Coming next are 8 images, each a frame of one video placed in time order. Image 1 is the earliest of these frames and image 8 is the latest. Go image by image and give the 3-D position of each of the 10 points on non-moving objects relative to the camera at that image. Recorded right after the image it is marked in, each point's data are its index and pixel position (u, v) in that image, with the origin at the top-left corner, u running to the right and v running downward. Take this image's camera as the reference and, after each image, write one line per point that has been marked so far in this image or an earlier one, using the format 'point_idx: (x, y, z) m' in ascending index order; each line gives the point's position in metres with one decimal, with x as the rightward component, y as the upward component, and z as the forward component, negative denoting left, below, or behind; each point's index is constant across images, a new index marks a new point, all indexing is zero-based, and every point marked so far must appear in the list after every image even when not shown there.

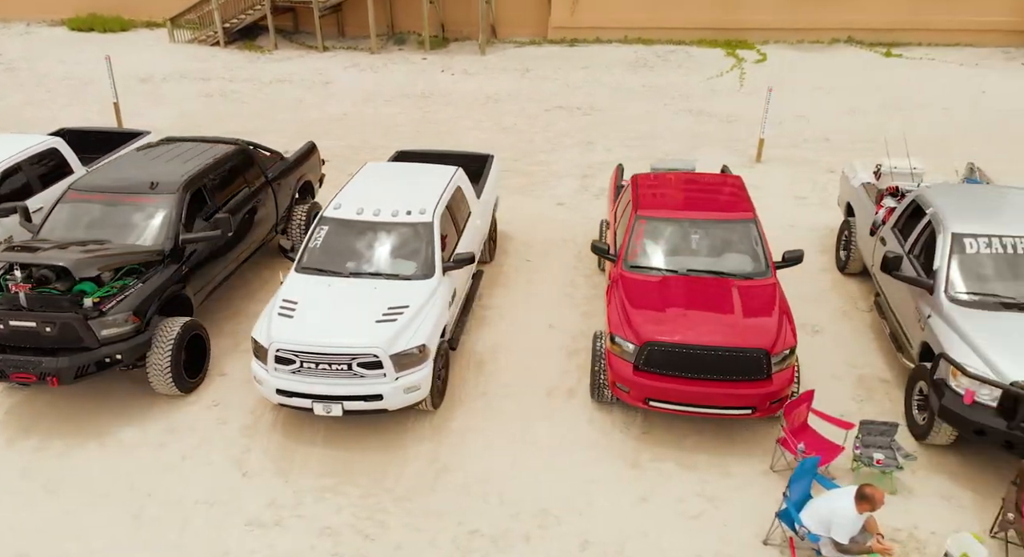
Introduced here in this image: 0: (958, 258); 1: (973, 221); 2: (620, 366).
0: (+4.0, +0.2, +6.2) m
1: (+4.3, +0.5, +6.5) m
2: (+1.0, -0.8, +6.0) m
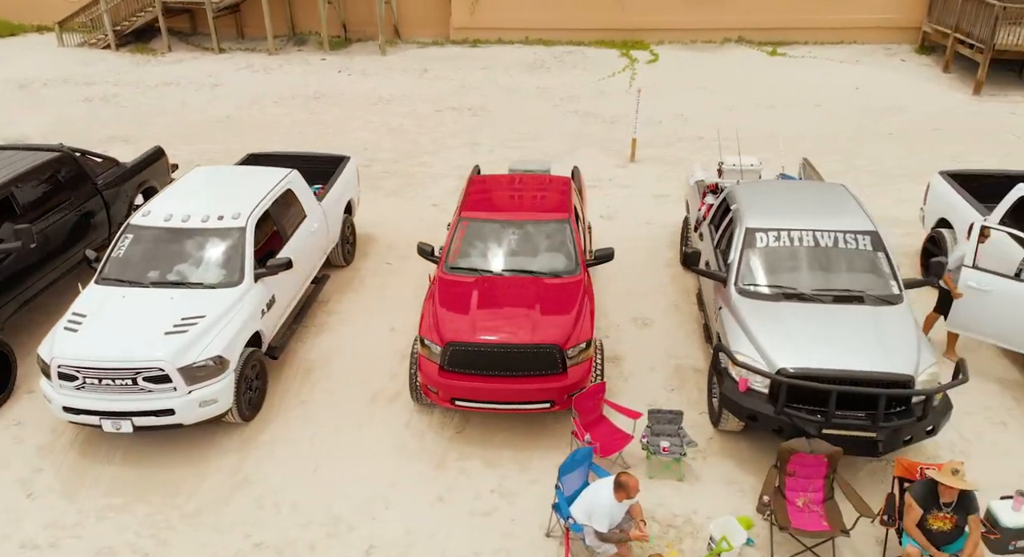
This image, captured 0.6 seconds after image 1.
0: (+2.2, +0.3, +6.5) m
1: (+2.5, +0.6, +6.7) m
2: (-0.8, -0.8, +6.0) m
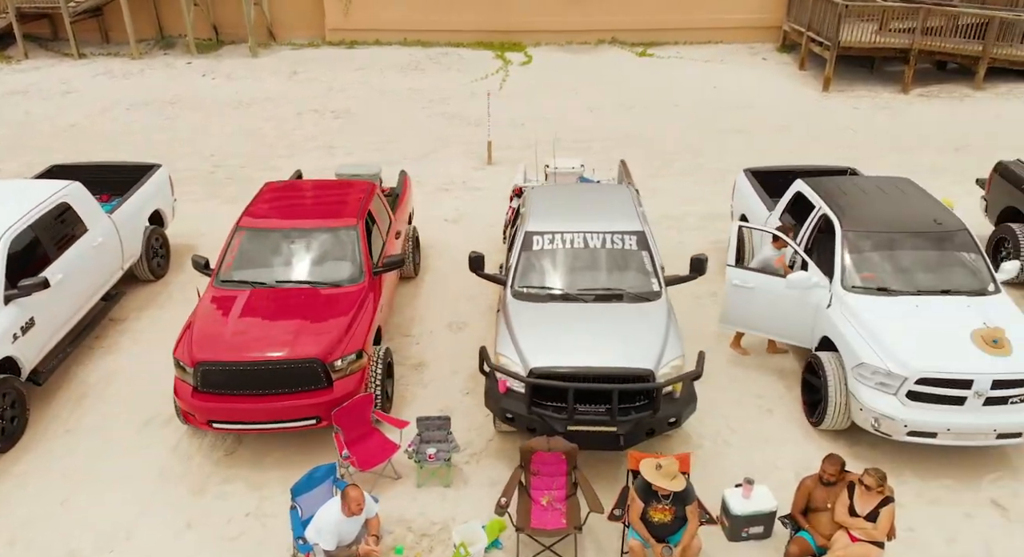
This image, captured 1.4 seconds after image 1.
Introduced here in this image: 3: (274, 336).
0: (+0.1, +0.2, +6.5) m
1: (+0.4, +0.6, +6.8) m
2: (-2.8, -0.9, +5.8) m
3: (-2.0, -0.5, +5.9) m
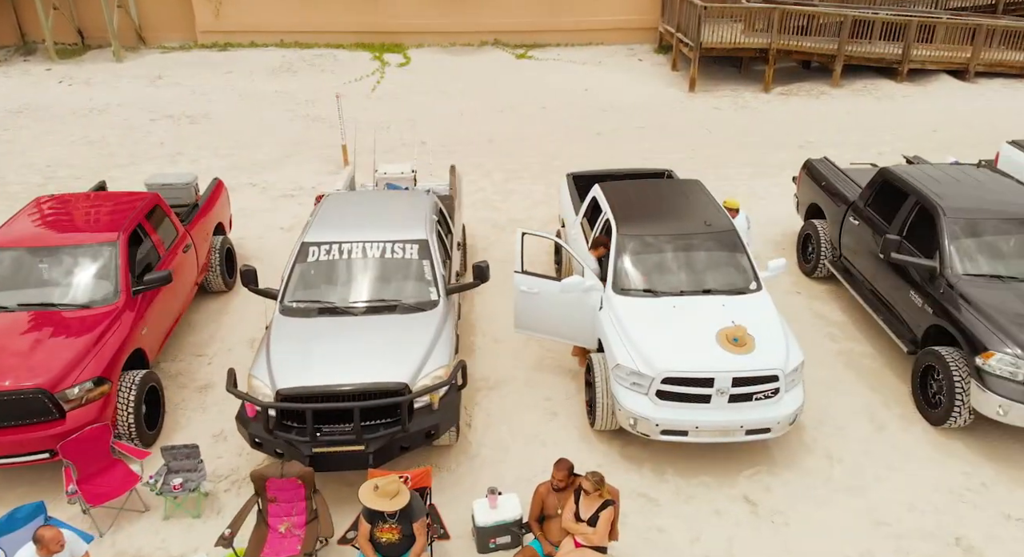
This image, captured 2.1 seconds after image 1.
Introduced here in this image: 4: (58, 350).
0: (-2.0, +0.1, +6.3) m
1: (-1.8, +0.5, +6.6) m
2: (-4.8, -1.2, +5.3) m
3: (-4.0, -0.7, +5.5) m
4: (-3.6, -0.6, +5.7) m
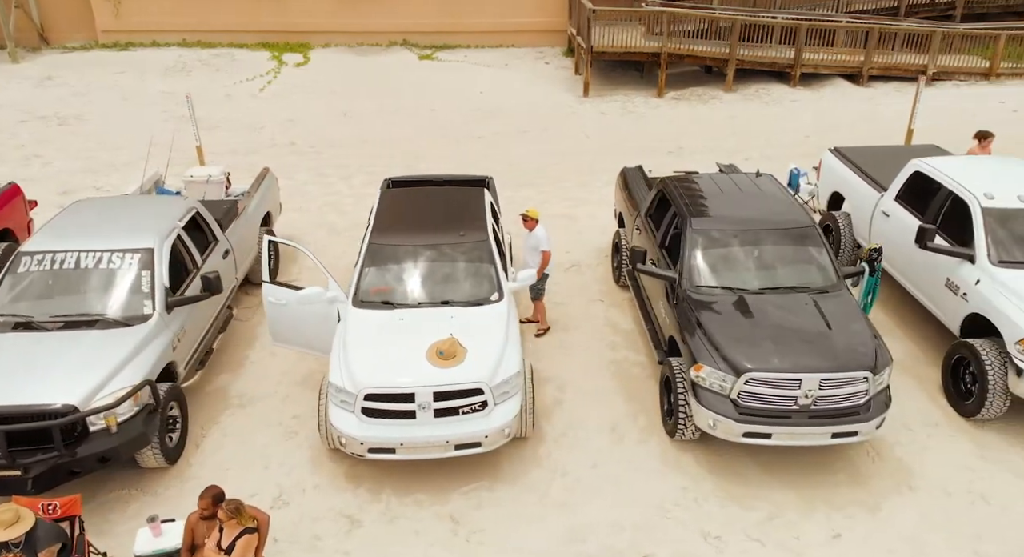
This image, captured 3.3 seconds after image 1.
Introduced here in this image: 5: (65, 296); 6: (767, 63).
0: (-4.4, 0.0, +6.0) m
1: (-4.2, +0.4, +6.4) m
2: (-7.2, -1.3, +5.0) m
3: (-6.5, -0.8, +5.2) m
4: (-6.1, -0.7, +5.4) m
5: (-3.9, -0.2, +6.0) m
6: (+6.5, +5.5, +17.5) m
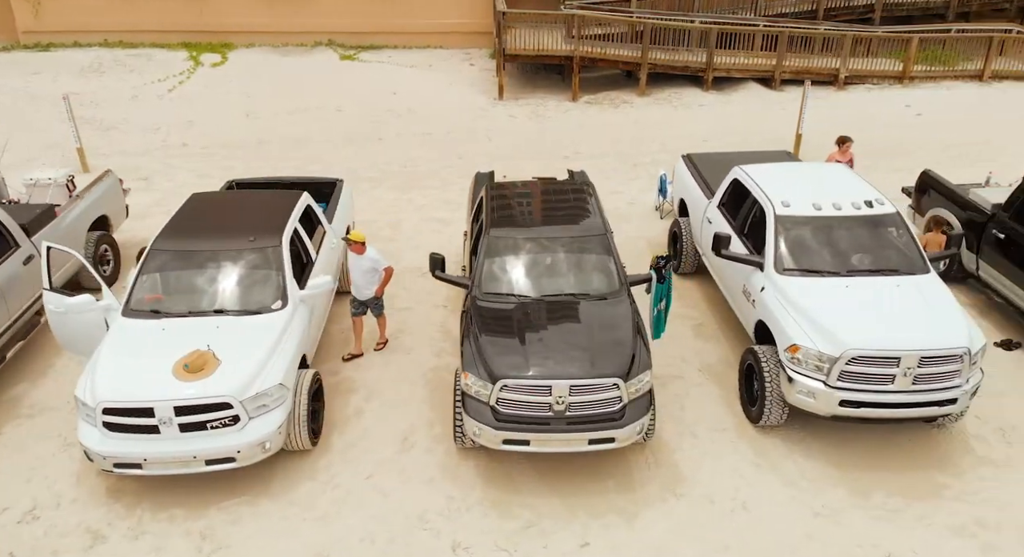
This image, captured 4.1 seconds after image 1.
0: (-6.4, -0.1, +5.9) m
1: (-6.2, +0.3, +6.2) m
2: (-9.1, -1.4, +4.8) m
3: (-8.4, -0.9, +5.0) m
4: (-8.0, -0.8, +5.2) m
5: (-5.8, -0.2, +5.8) m
6: (+4.3, +5.4, +17.6) m
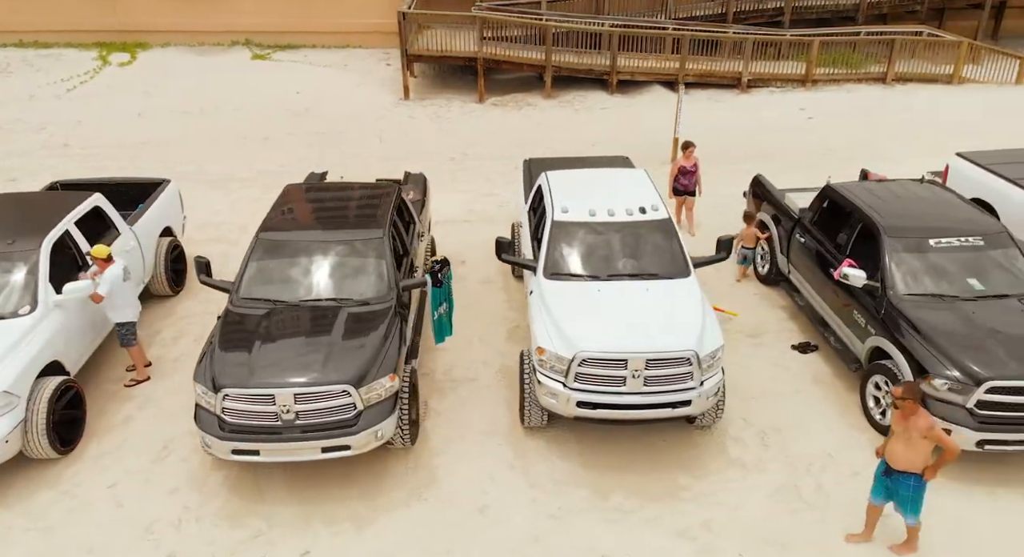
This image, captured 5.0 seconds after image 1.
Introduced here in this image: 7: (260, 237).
0: (-8.6, -0.1, +5.8) m
1: (-8.4, +0.2, +6.1) m
2: (-11.3, -1.4, +4.6) m
3: (-10.6, -0.9, +4.8) m
4: (-10.2, -0.9, +5.0) m
5: (-8.0, -0.3, +5.7) m
6: (+1.9, +5.4, +17.6) m
7: (-2.4, +0.4, +6.7) m
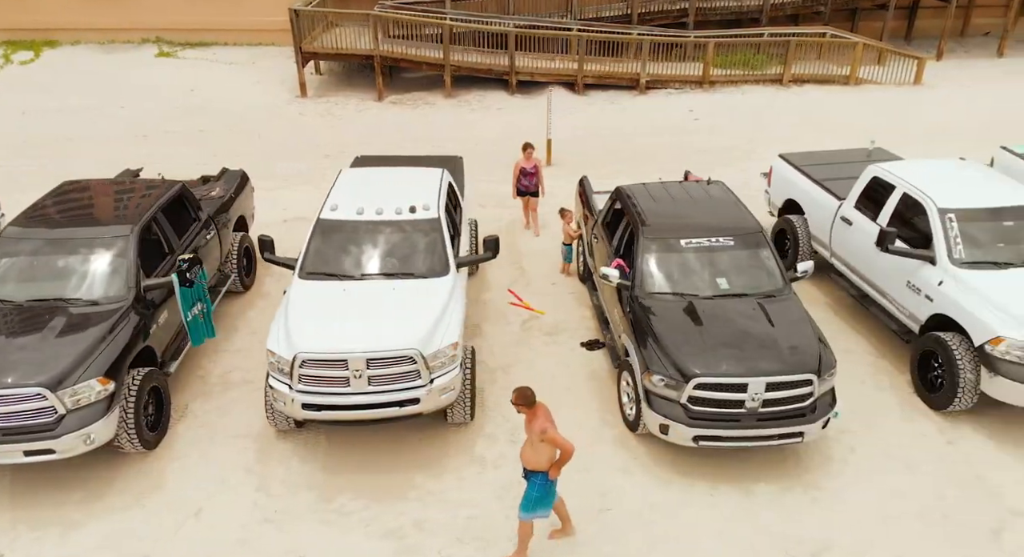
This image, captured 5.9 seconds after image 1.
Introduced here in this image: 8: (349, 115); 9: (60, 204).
0: (-10.9, -0.1, +5.5) m
1: (-10.7, +0.2, +5.9) m
2: (-13.6, -1.4, +4.3) m
3: (-12.9, -0.9, +4.5) m
4: (-12.5, -0.9, +4.8) m
5: (-10.3, -0.3, +5.5) m
6: (-0.7, +5.4, +17.6) m
7: (-4.8, +0.4, +6.6) m
8: (-3.8, +3.8, +16.2) m
9: (-4.9, +0.7, +7.2) m
